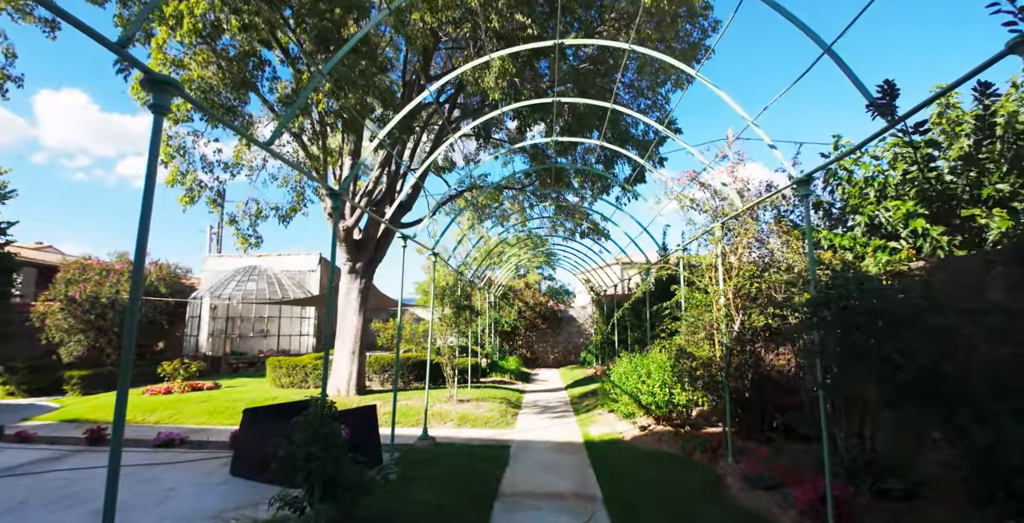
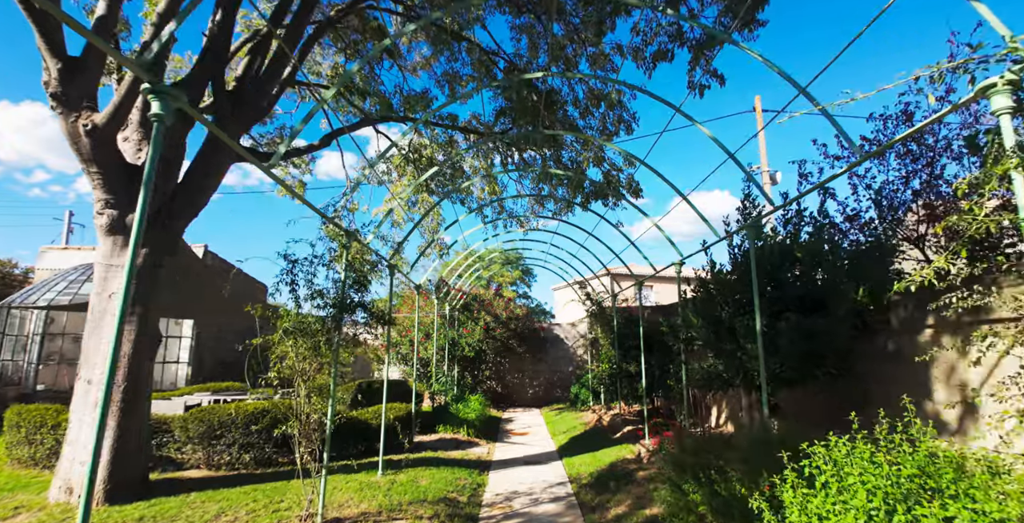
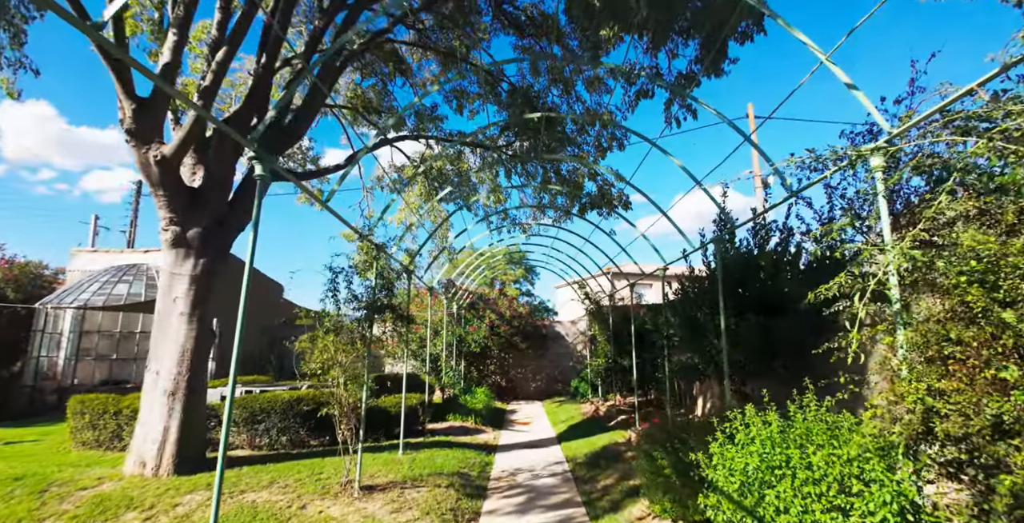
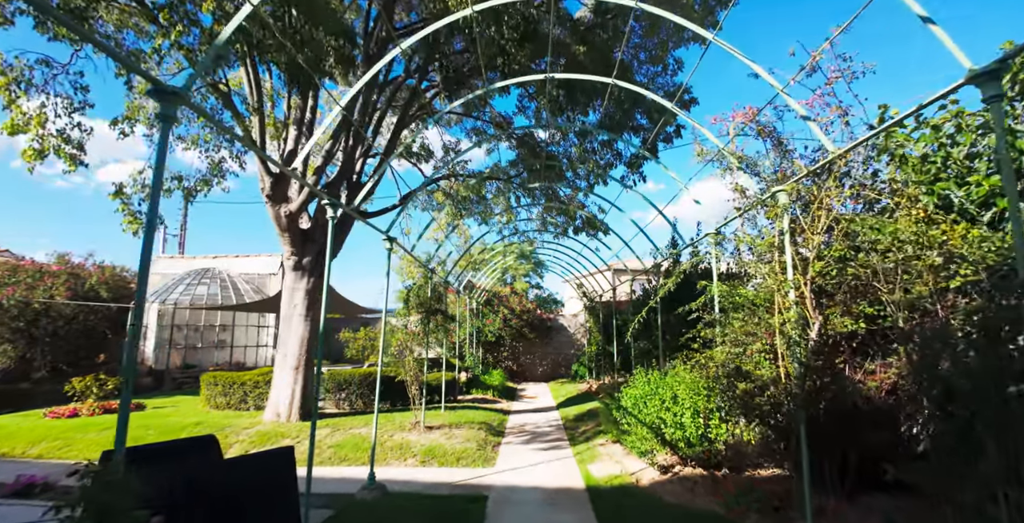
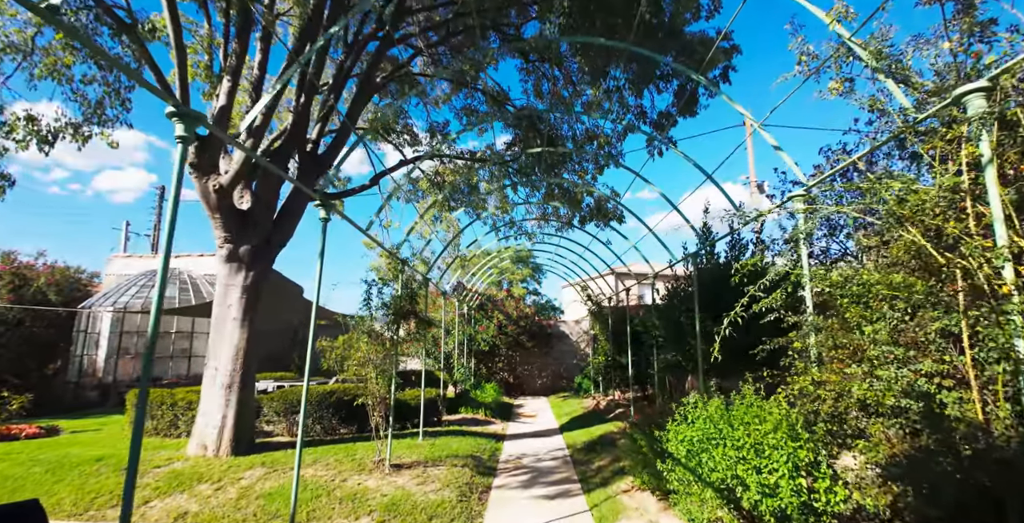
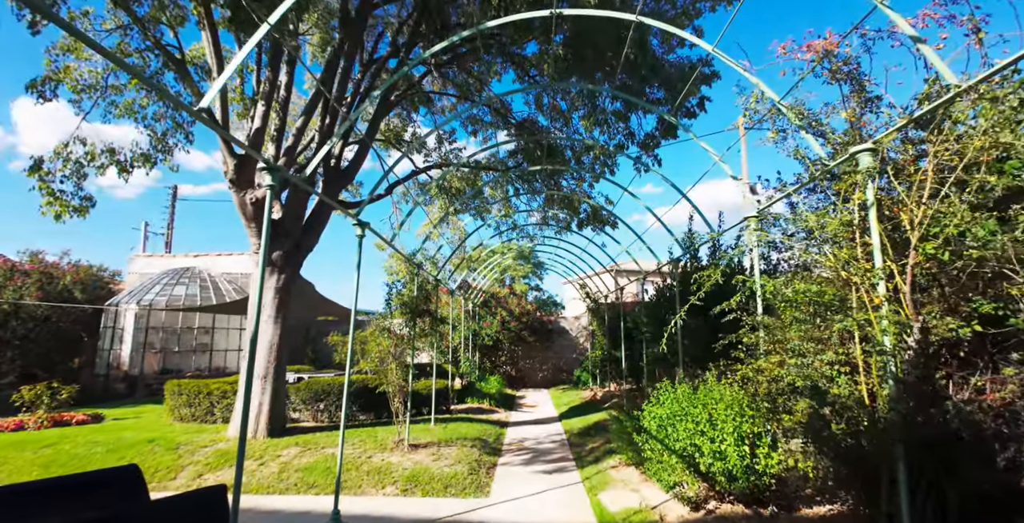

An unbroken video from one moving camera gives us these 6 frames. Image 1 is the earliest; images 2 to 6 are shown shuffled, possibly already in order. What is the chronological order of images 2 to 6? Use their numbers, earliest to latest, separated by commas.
4, 6, 5, 3, 2
